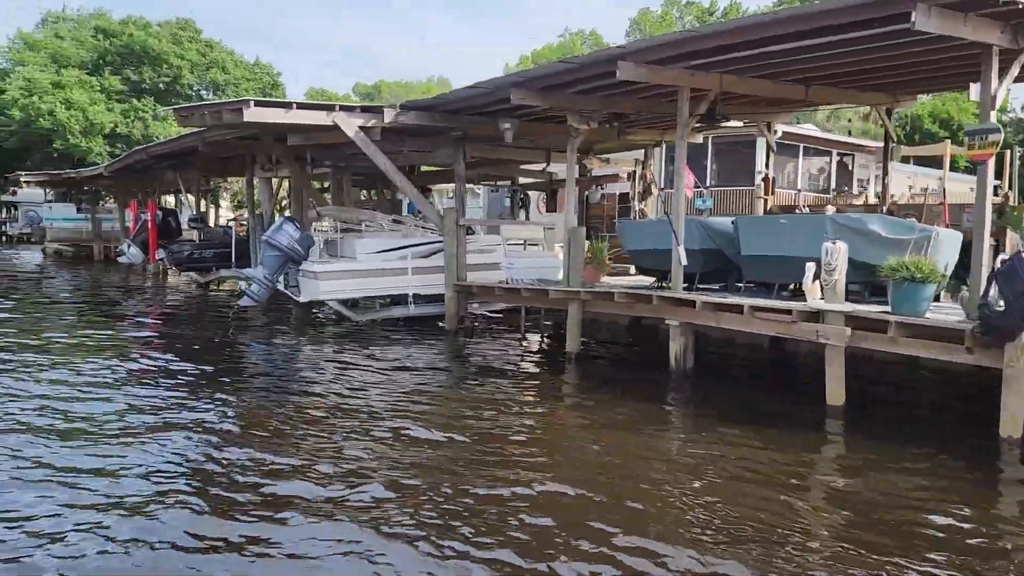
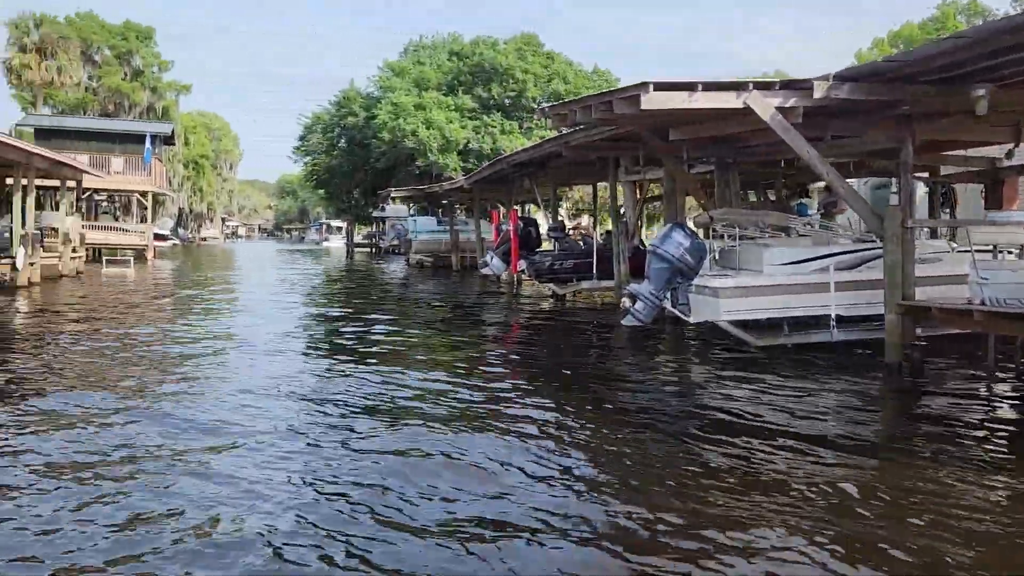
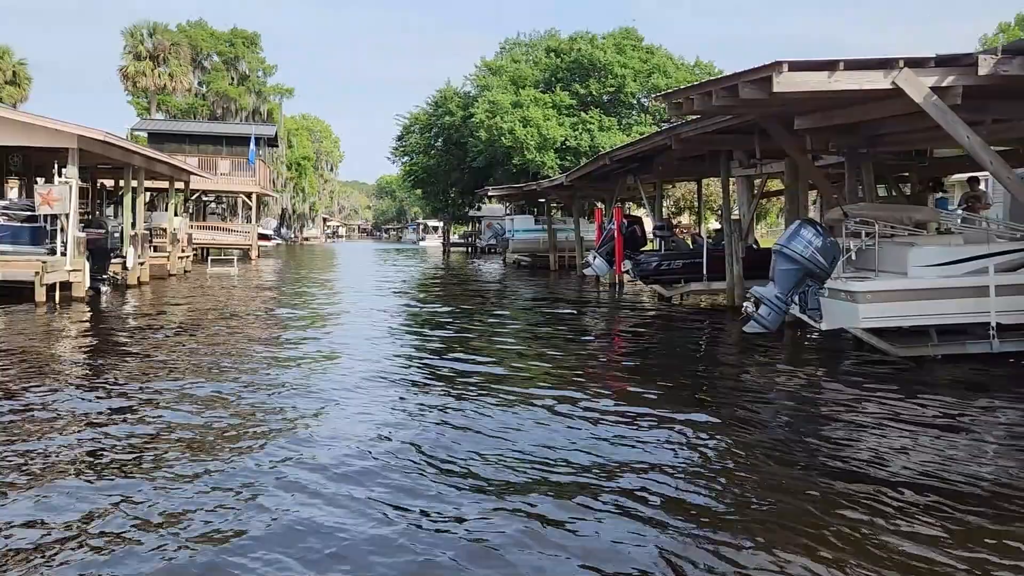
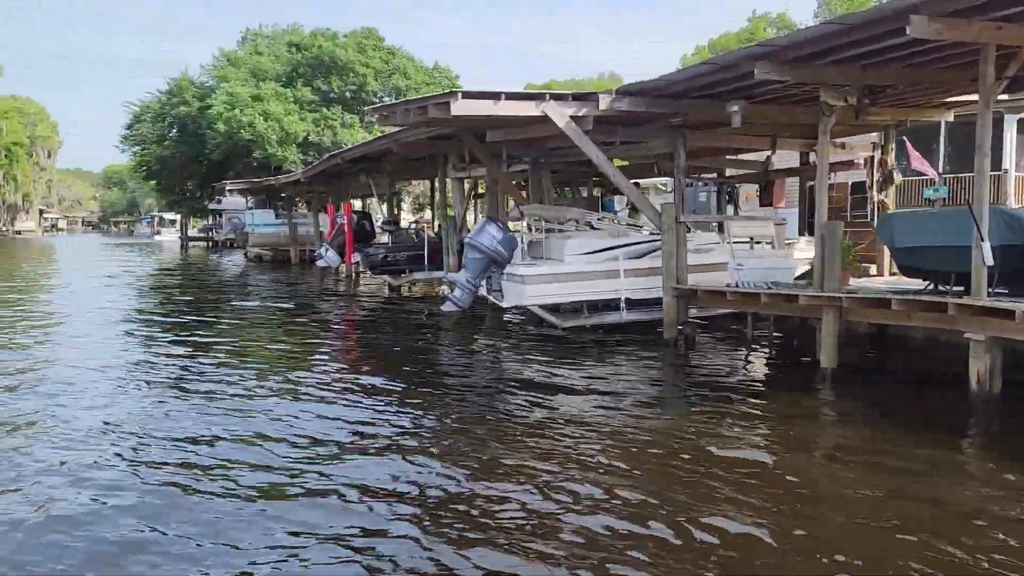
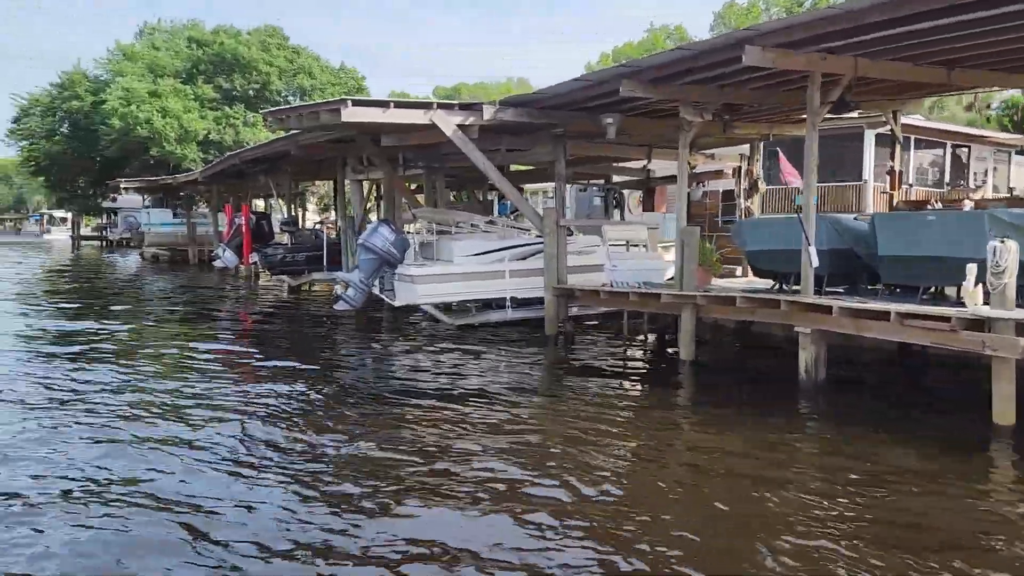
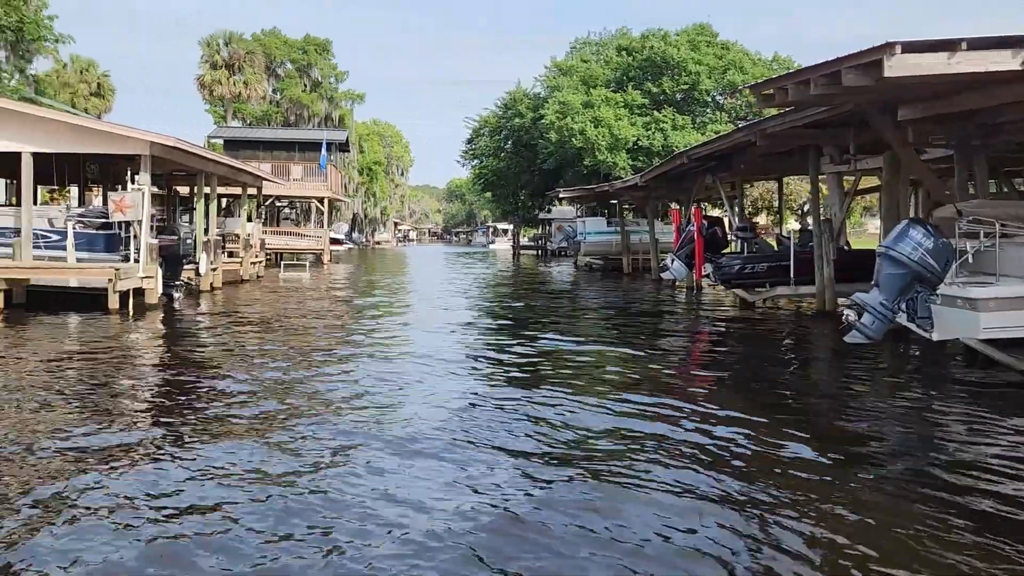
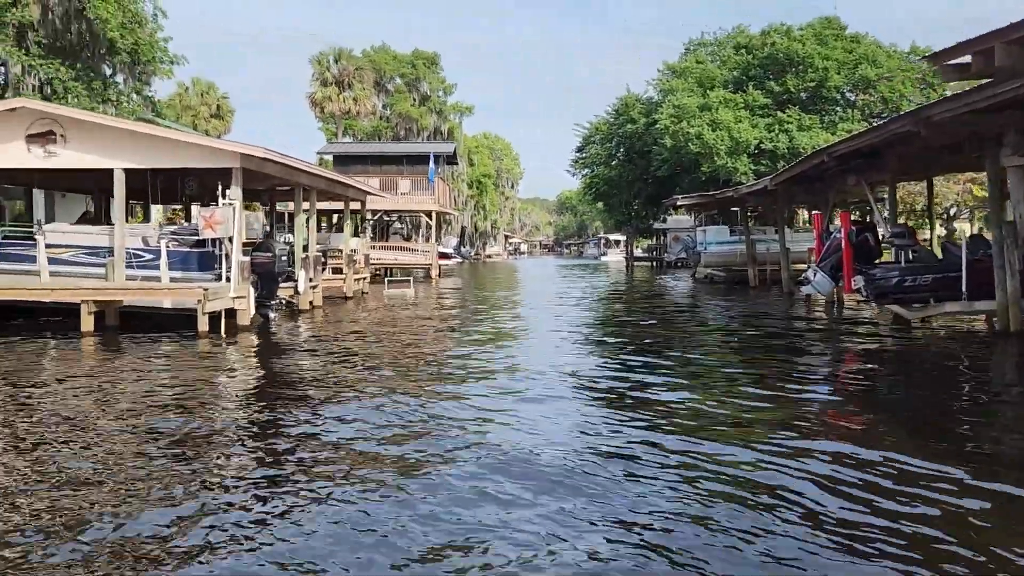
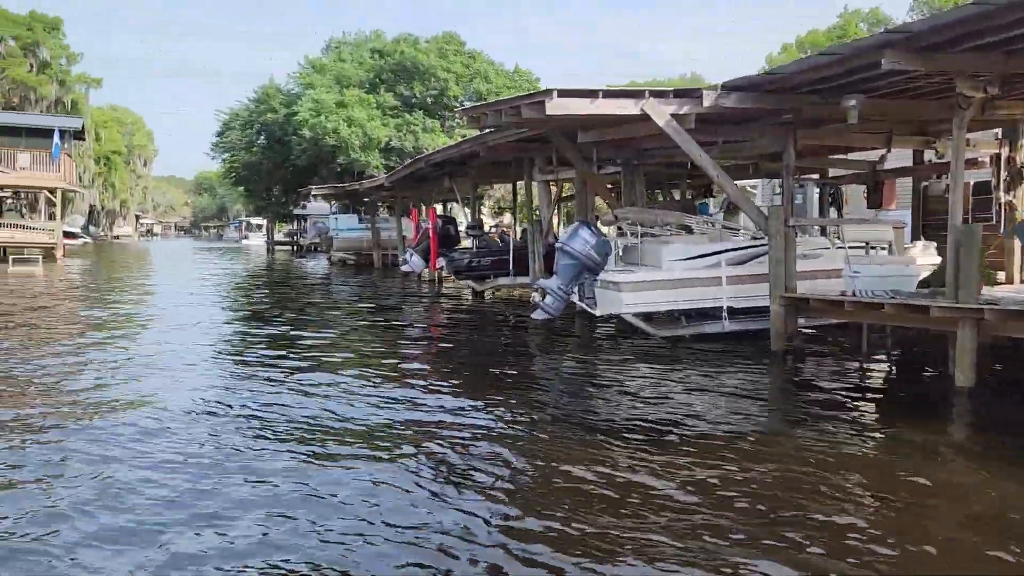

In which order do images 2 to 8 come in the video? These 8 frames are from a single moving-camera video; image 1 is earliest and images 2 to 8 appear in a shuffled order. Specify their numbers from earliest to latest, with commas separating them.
5, 4, 8, 2, 3, 6, 7
